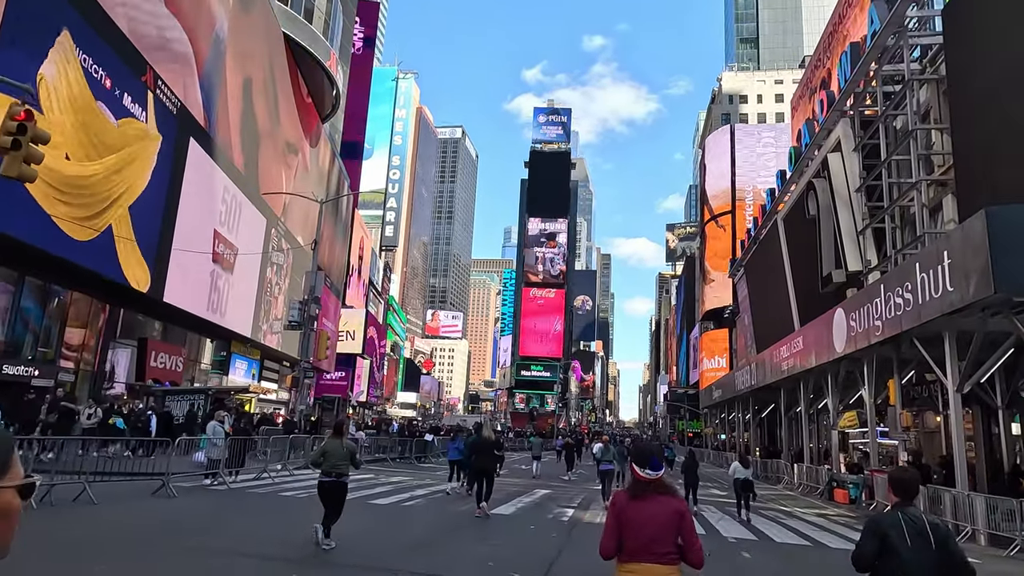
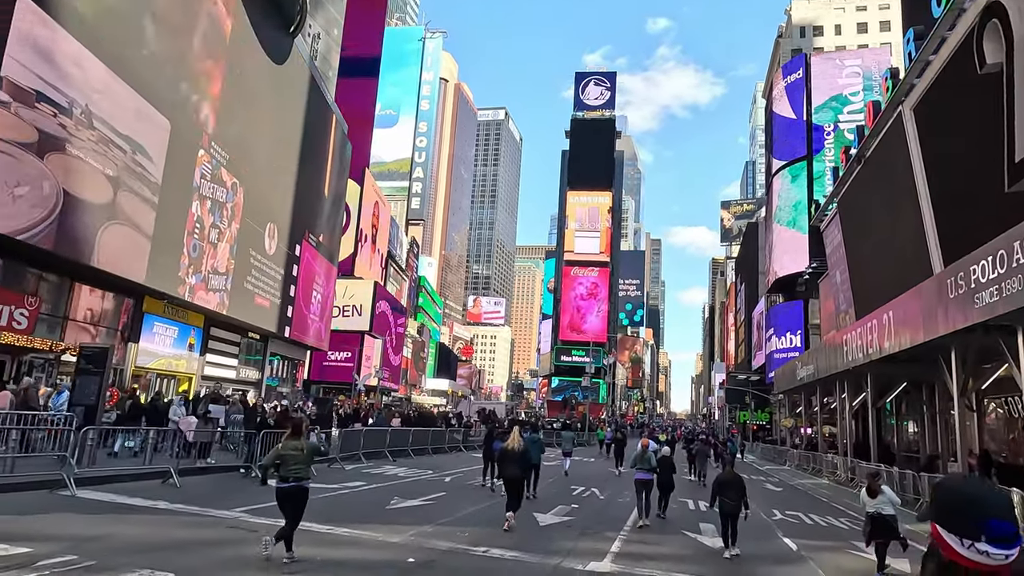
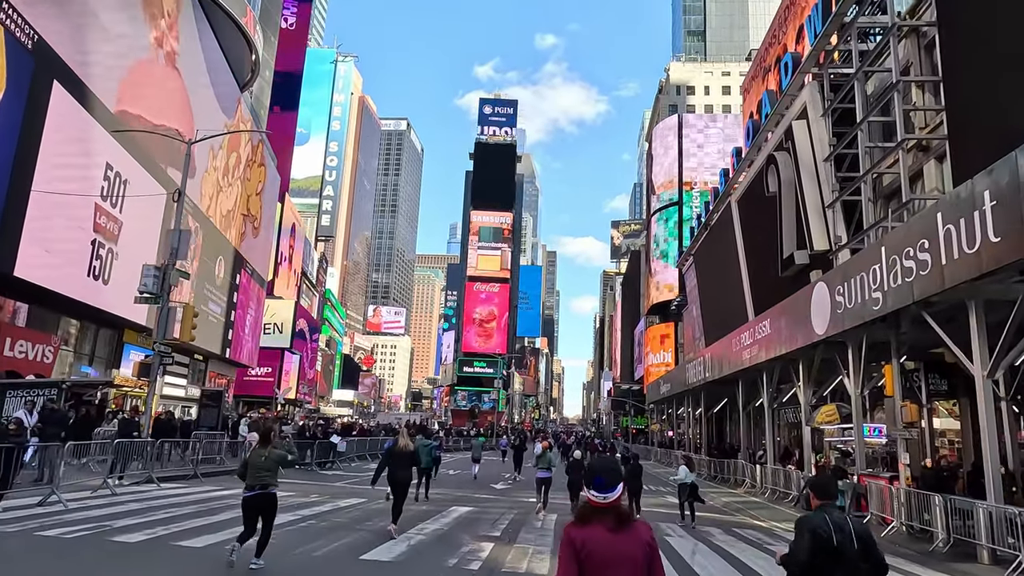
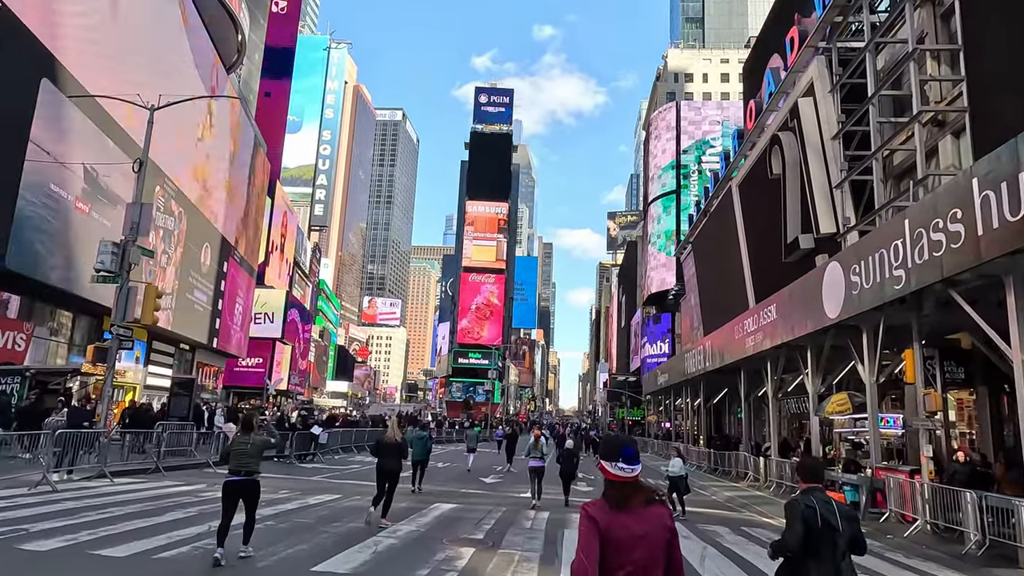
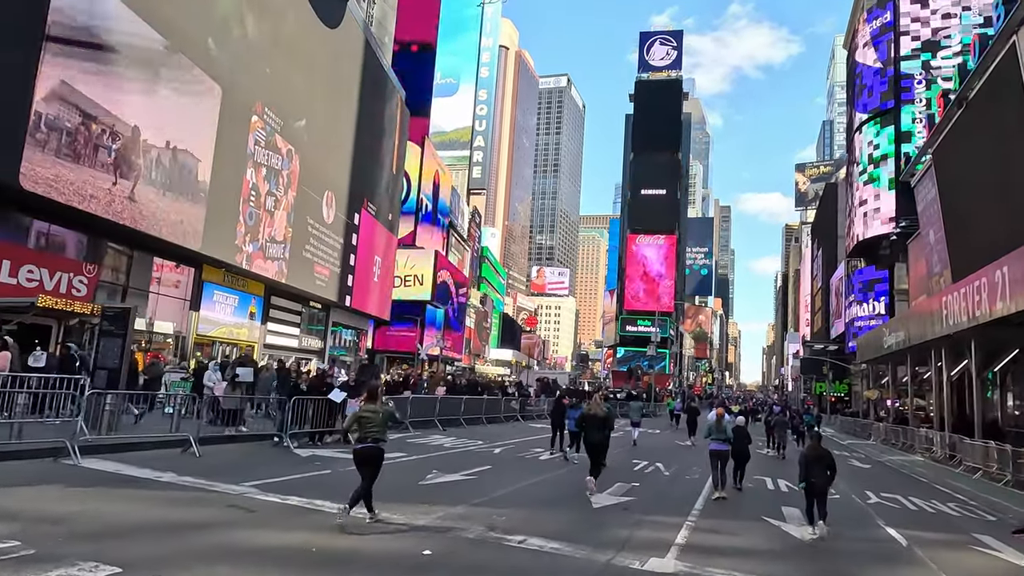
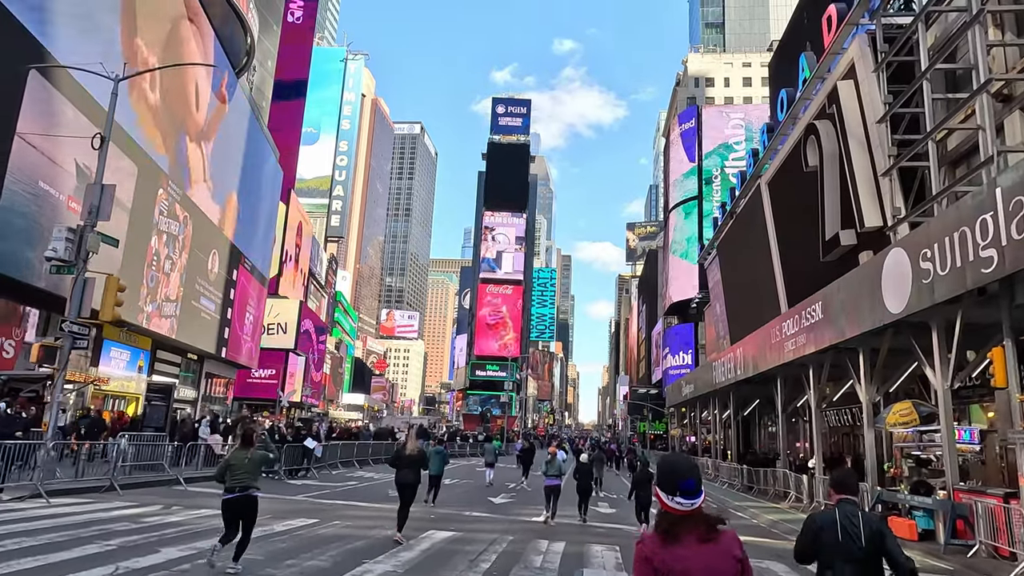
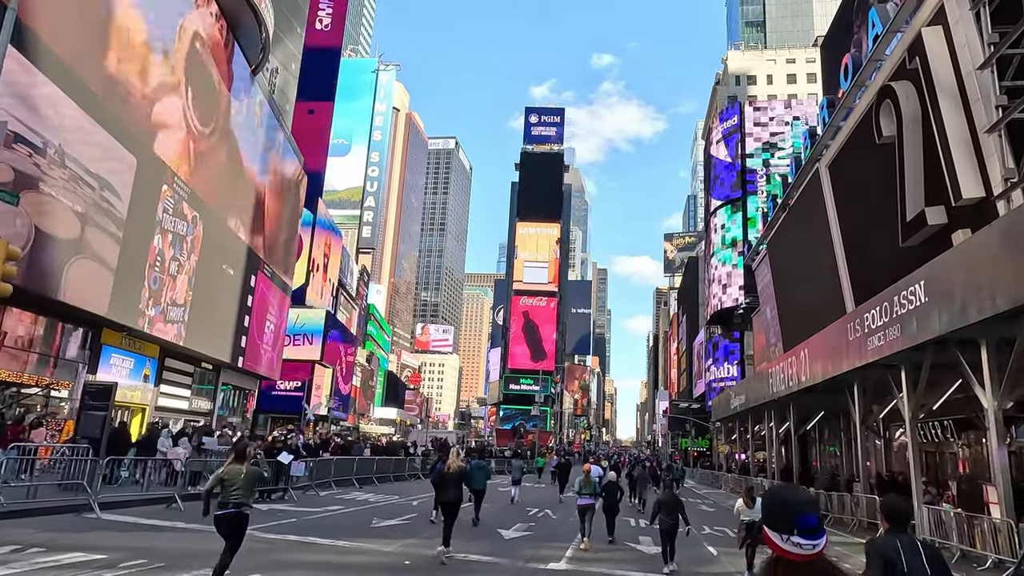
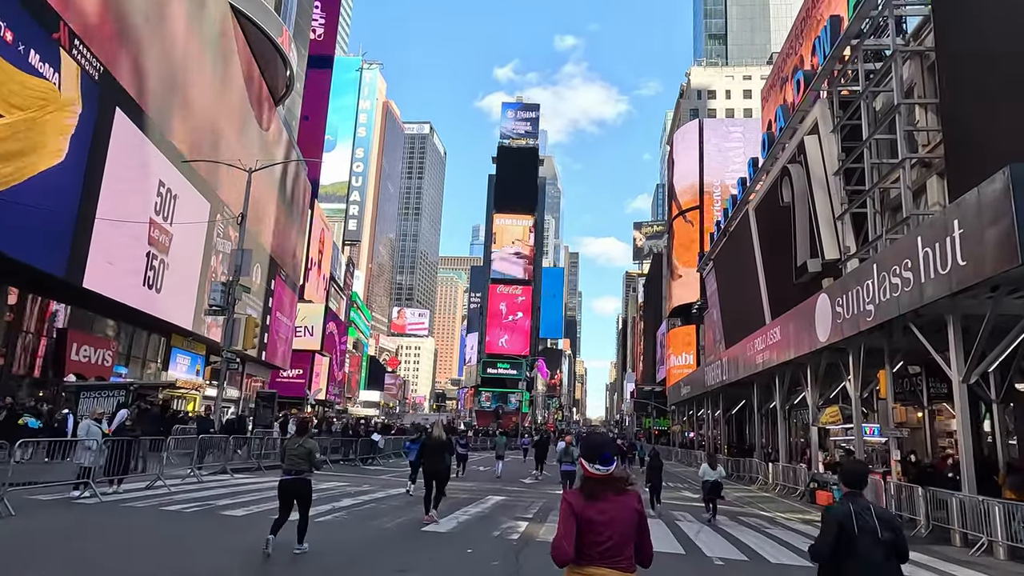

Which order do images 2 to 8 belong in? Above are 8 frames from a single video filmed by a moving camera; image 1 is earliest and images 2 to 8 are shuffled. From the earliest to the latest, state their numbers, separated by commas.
8, 3, 4, 6, 7, 2, 5
